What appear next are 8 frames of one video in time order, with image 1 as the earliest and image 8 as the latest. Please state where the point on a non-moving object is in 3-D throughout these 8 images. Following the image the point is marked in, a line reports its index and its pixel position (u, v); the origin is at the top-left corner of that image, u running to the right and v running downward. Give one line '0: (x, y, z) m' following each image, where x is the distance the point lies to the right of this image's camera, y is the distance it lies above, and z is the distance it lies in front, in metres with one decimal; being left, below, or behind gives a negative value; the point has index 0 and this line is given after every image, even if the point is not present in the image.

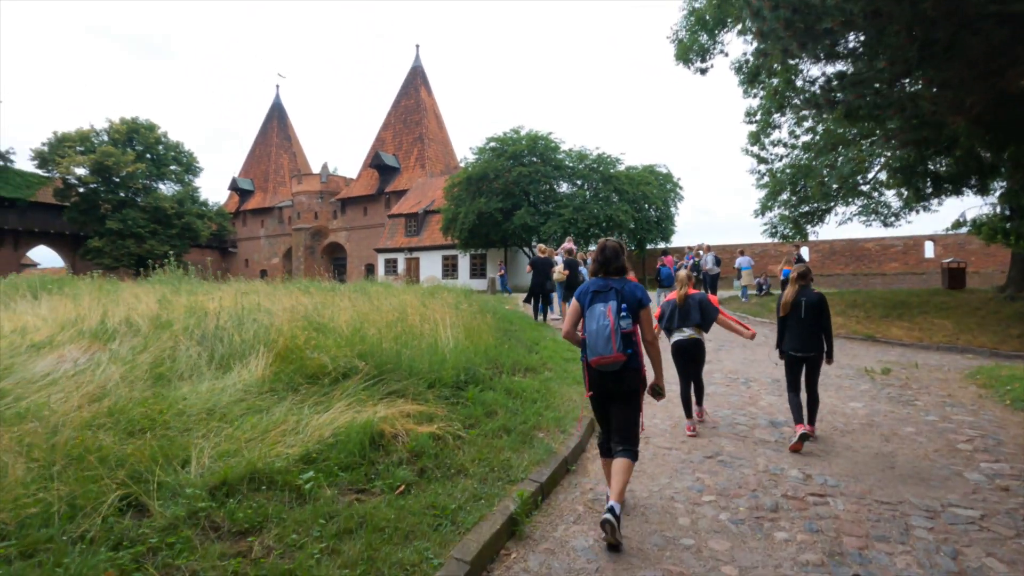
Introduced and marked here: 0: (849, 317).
0: (+8.4, -0.8, +17.0) m
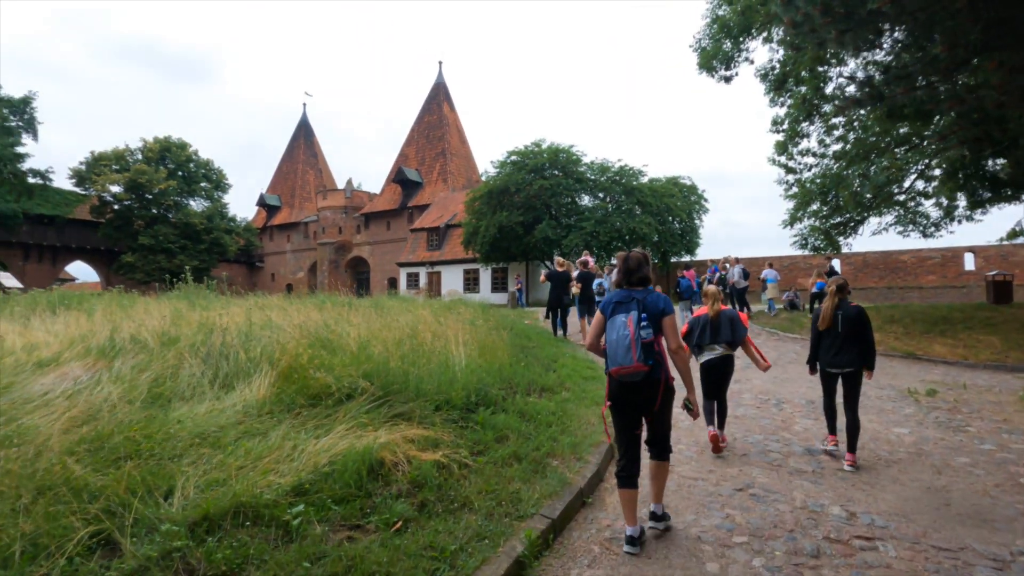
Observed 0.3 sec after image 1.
0: (+8.8, -1.1, +16.3) m
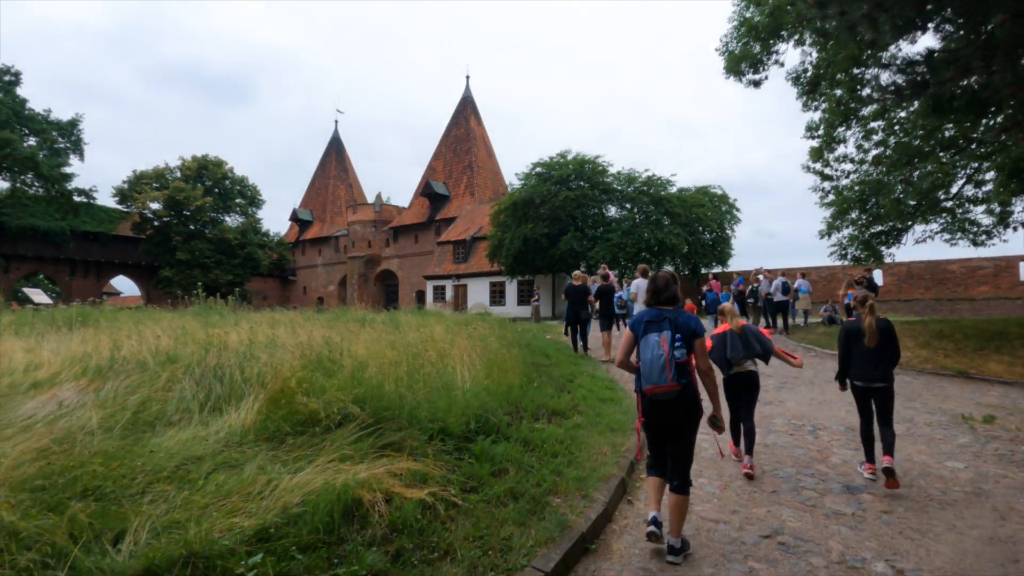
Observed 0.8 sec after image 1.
0: (+9.3, -1.4, +15.4) m
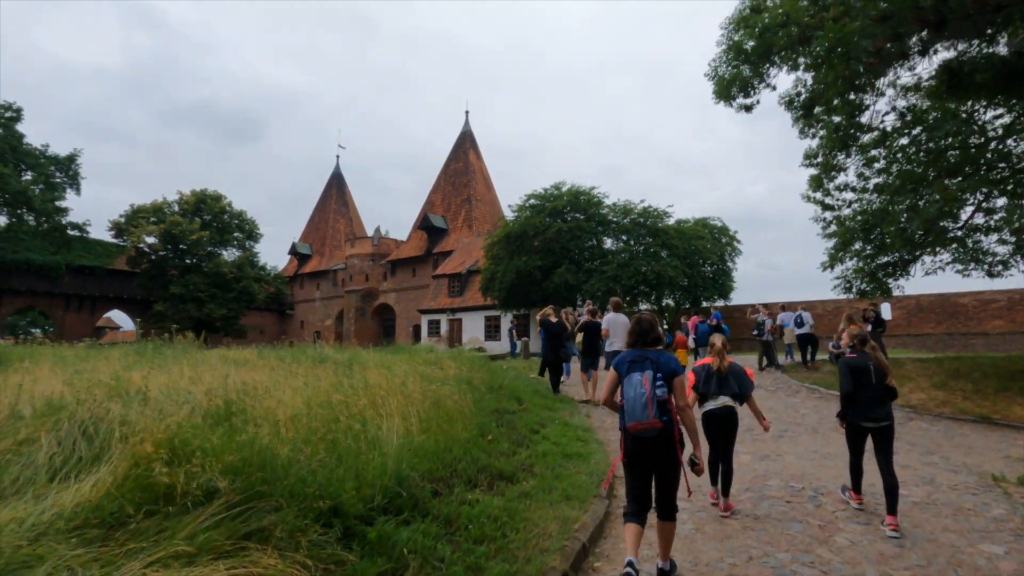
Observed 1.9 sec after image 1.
0: (+8.9, -2.1, +14.1) m
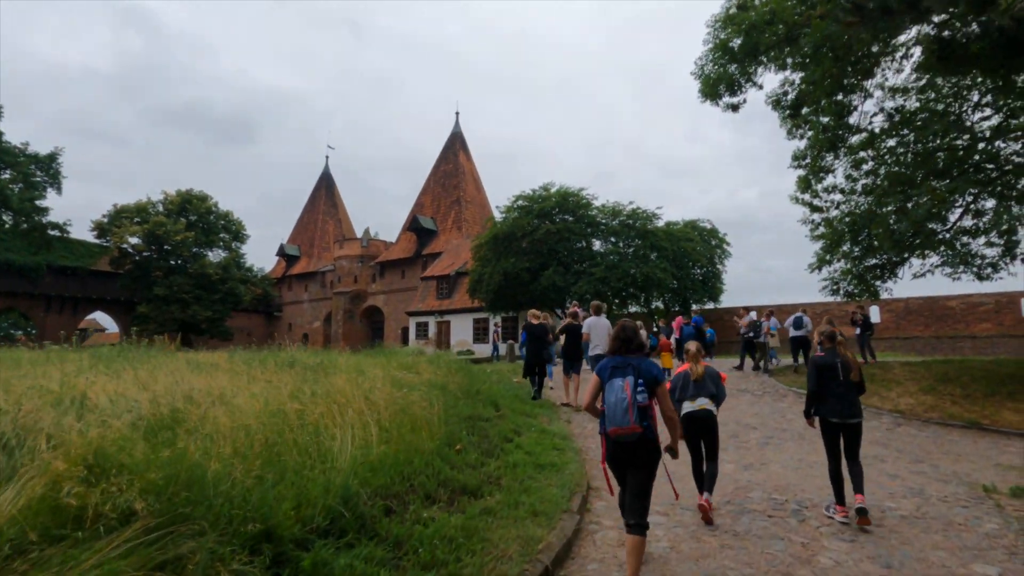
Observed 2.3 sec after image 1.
0: (+8.5, -2.1, +13.8) m
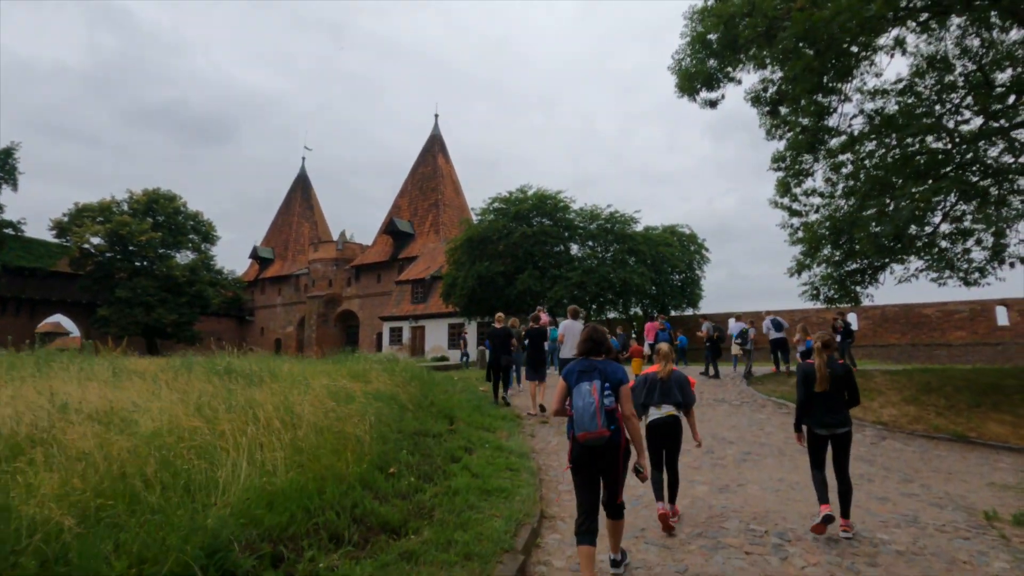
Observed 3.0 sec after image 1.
0: (+7.8, -2.2, +13.2) m
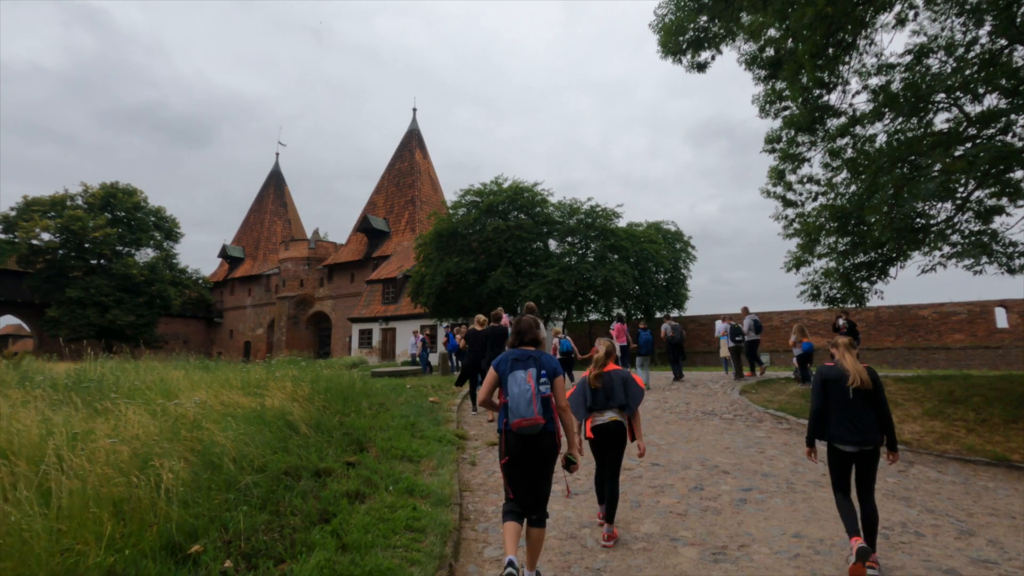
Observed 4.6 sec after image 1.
0: (+7.0, -2.1, +11.1) m
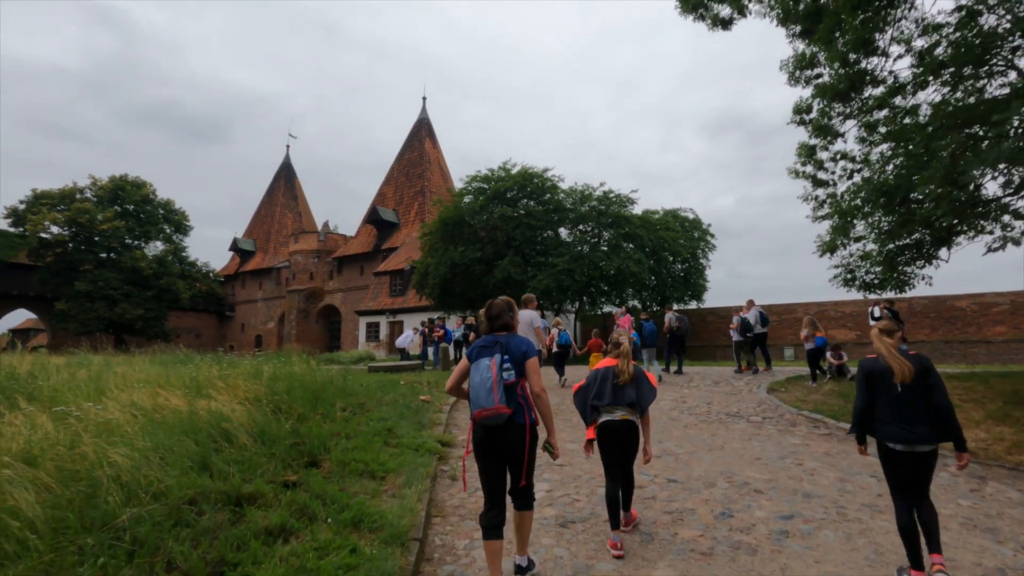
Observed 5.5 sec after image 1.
0: (+6.9, -1.9, +9.6) m
